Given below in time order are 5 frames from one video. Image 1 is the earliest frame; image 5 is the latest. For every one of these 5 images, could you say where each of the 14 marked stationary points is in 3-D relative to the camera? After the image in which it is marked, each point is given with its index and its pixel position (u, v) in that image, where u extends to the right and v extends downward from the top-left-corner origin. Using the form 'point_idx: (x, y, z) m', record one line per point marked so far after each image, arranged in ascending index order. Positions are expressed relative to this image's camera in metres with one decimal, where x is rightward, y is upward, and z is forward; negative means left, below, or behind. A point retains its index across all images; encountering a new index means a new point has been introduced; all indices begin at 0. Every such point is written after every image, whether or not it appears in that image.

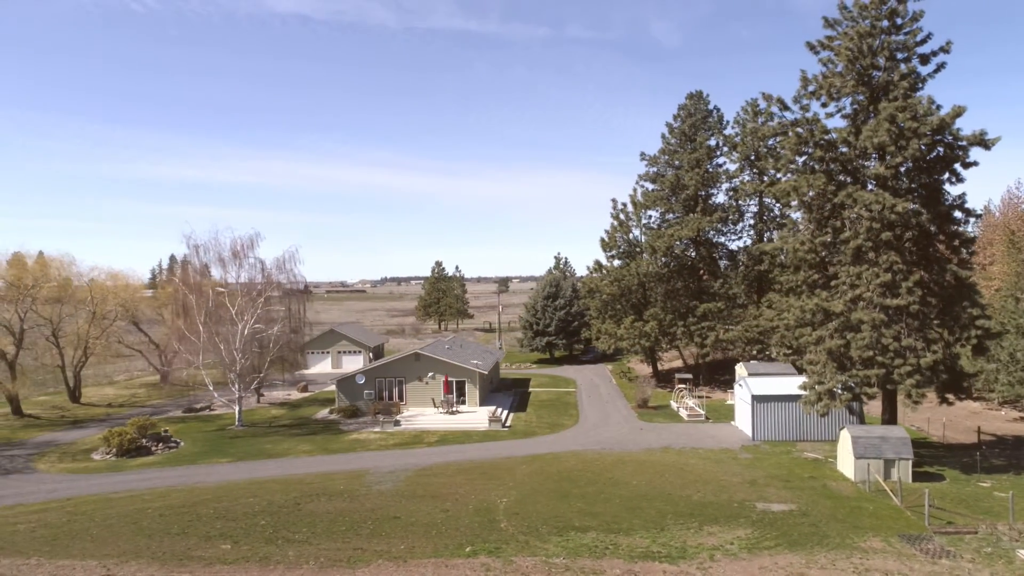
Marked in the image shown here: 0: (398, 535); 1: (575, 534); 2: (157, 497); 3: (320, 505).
0: (-2.6, -5.7, +14.1) m
1: (+1.5, -5.6, +13.9) m
2: (-9.9, -5.8, +16.9) m
3: (-5.1, -5.8, +16.3) m
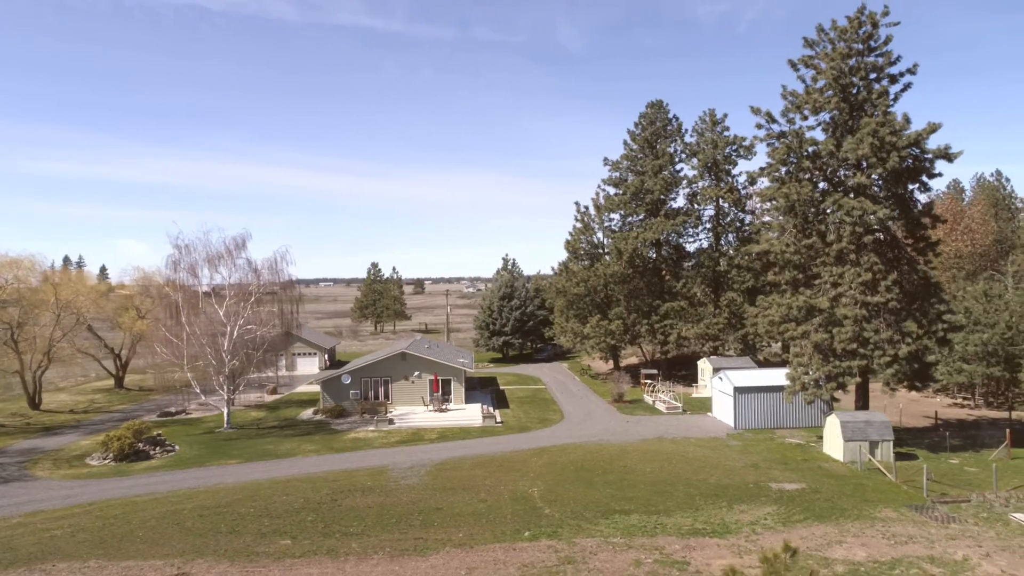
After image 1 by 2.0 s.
0: (-1.5, -5.7, +14.6) m
1: (+2.6, -5.6, +14.8) m
2: (-8.9, -5.8, +16.6) m
3: (-4.2, -5.8, +16.5) m
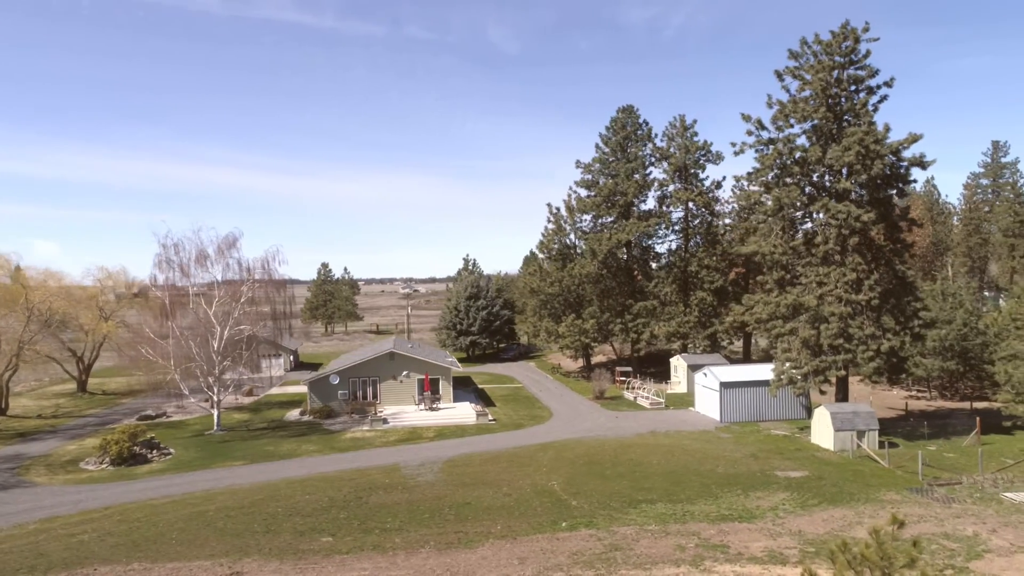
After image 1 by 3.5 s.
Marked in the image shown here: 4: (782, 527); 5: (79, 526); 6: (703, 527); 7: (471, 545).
0: (-0.7, -5.6, +14.9) m
1: (+3.4, -5.5, +15.4) m
2: (-8.3, -5.7, +16.3) m
3: (-3.5, -5.7, +16.6) m
4: (+6.0, -5.3, +13.4) m
5: (-10.2, -5.6, +14.3) m
6: (+4.2, -5.3, +13.4) m
7: (-0.9, -5.5, +13.0) m
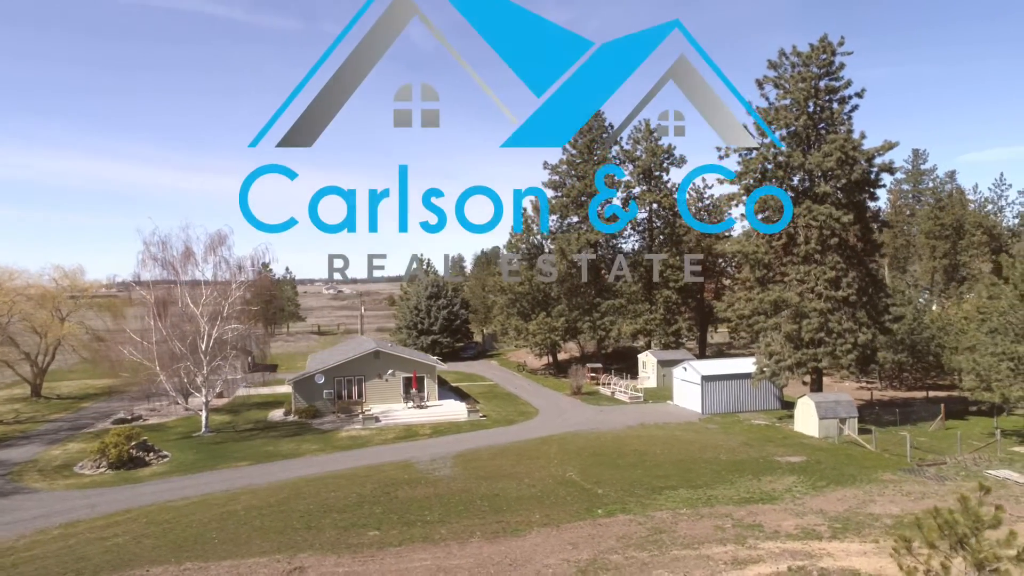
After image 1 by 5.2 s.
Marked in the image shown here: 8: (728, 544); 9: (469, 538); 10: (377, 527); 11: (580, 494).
0: (+0.2, -5.5, +15.3) m
1: (+4.2, -5.4, +16.1) m
2: (-7.5, -5.6, +16.1) m
3: (-2.8, -5.6, +16.7) m
4: (+6.9, -5.2, +14.4) m
5: (-9.3, -5.5, +13.9) m
6: (+5.2, -5.2, +14.3) m
7: (+0.1, -5.4, +13.4) m
8: (+4.4, -5.2, +12.3) m
9: (-1.0, -5.5, +13.2) m
10: (-3.1, -5.5, +13.9) m
11: (+1.8, -5.6, +16.3) m
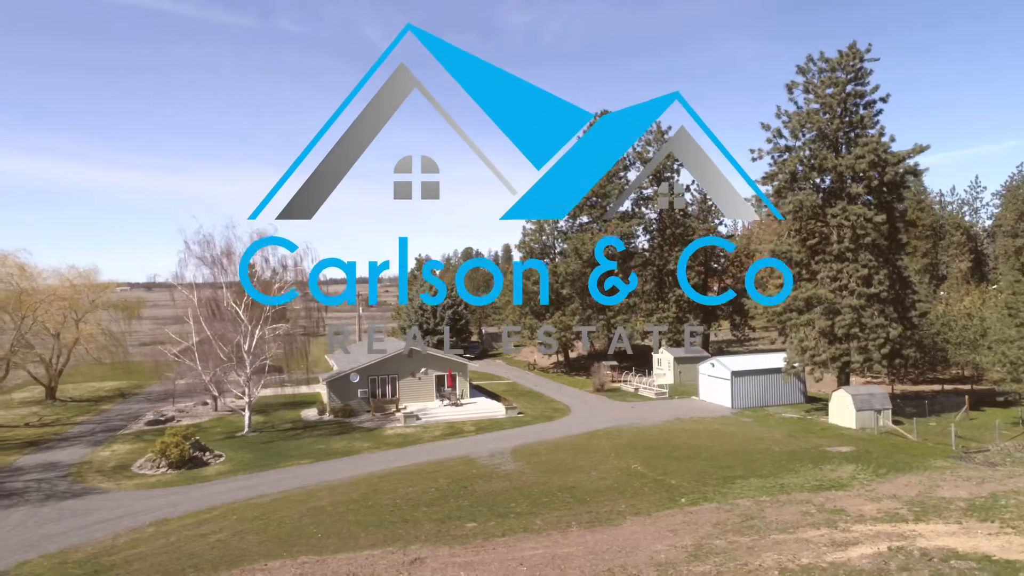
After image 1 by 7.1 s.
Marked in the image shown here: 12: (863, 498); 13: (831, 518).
0: (+2.3, -5.5, +15.8) m
1: (+6.3, -5.4, +16.7) m
2: (-5.4, -5.6, +16.4) m
3: (-0.7, -5.6, +17.1) m
4: (+9.1, -5.1, +15.1) m
5: (-7.1, -5.5, +14.1) m
6: (+7.3, -5.1, +14.9) m
7: (+2.3, -5.4, +13.9) m
8: (+6.6, -5.1, +12.9) m
9: (+1.2, -5.4, +13.7) m
10: (-1.0, -5.5, +14.3) m
11: (+3.9, -5.5, +16.9) m
12: (+8.5, -5.1, +14.6) m
13: (+7.0, -5.1, +13.4) m
